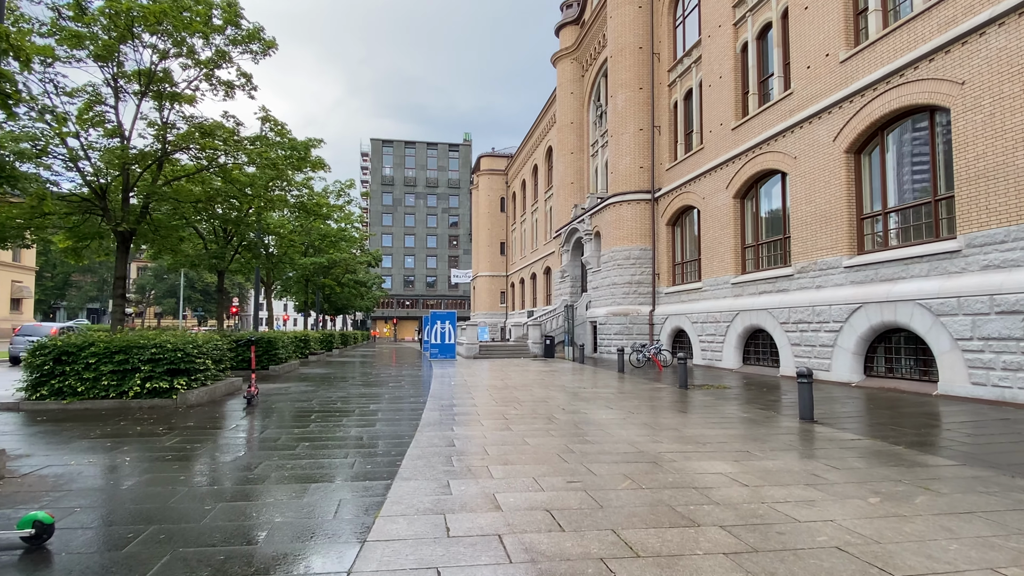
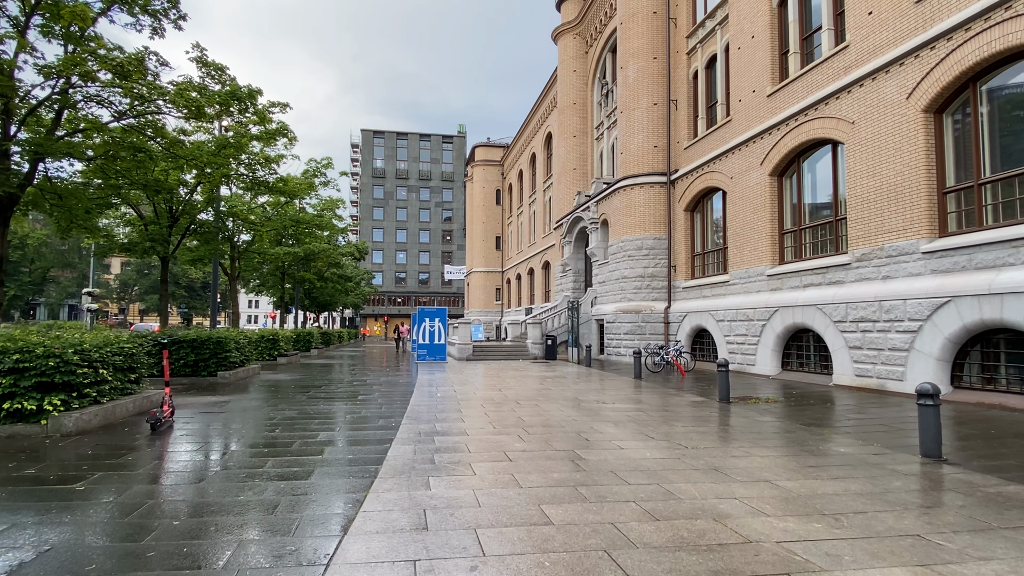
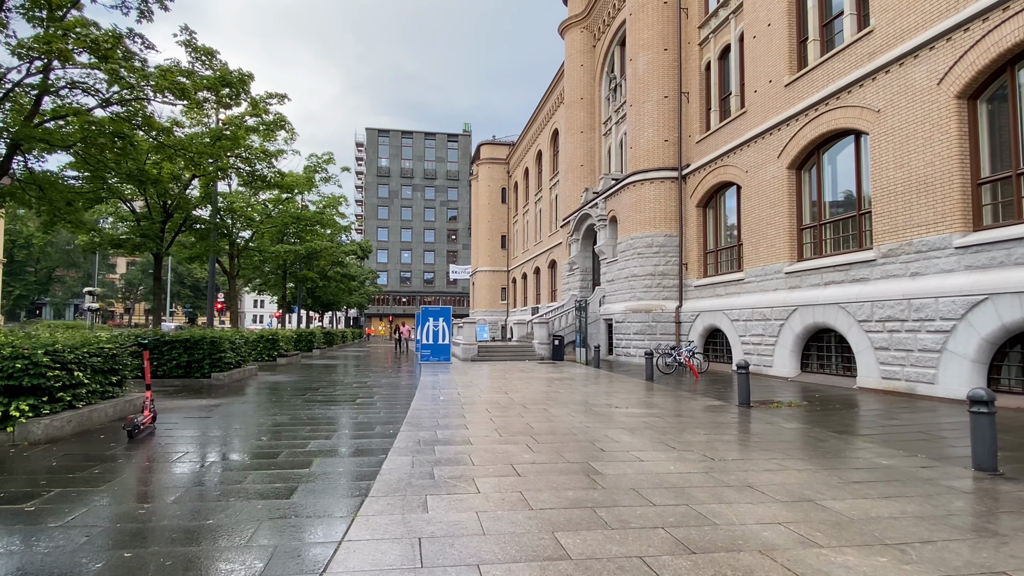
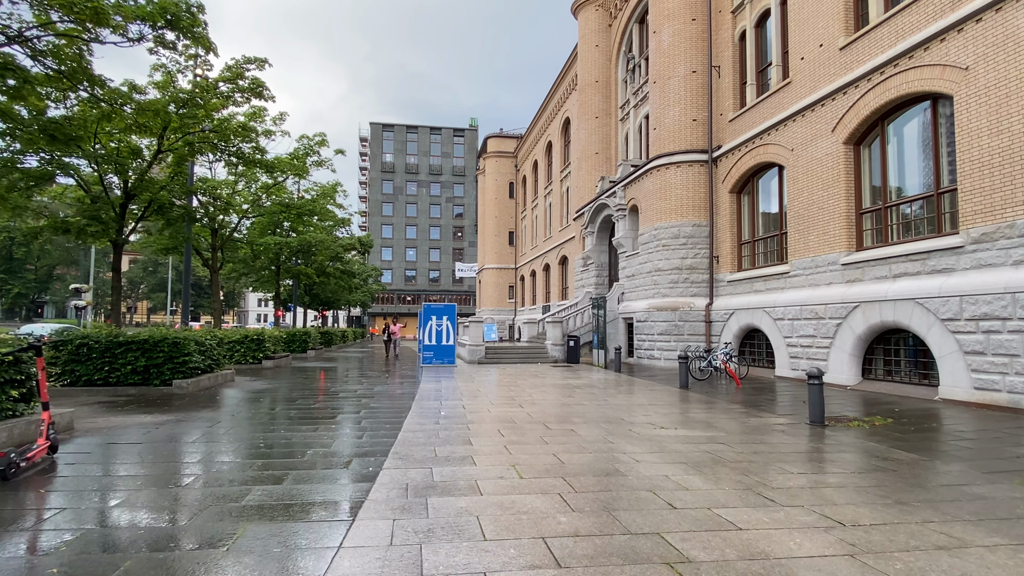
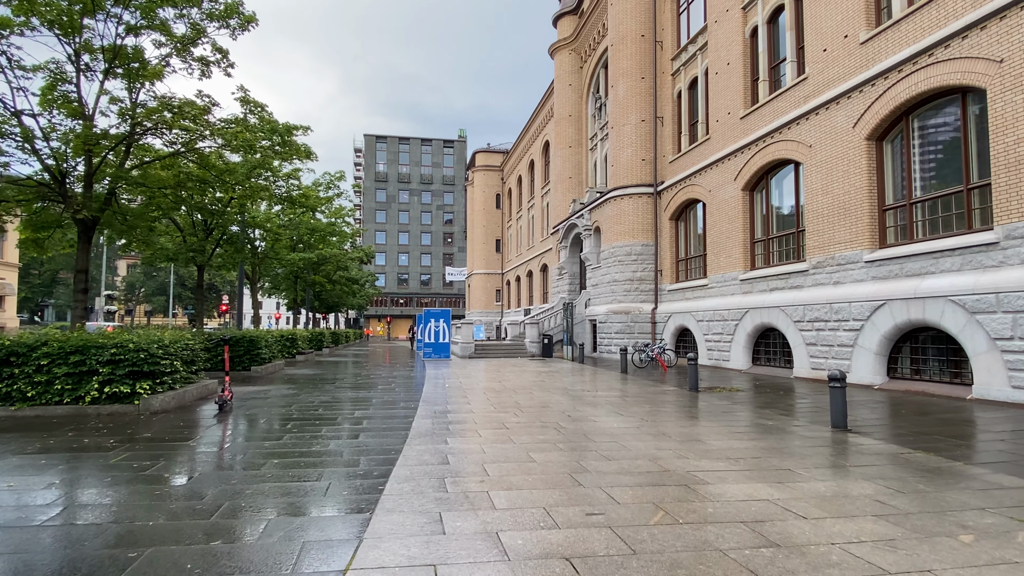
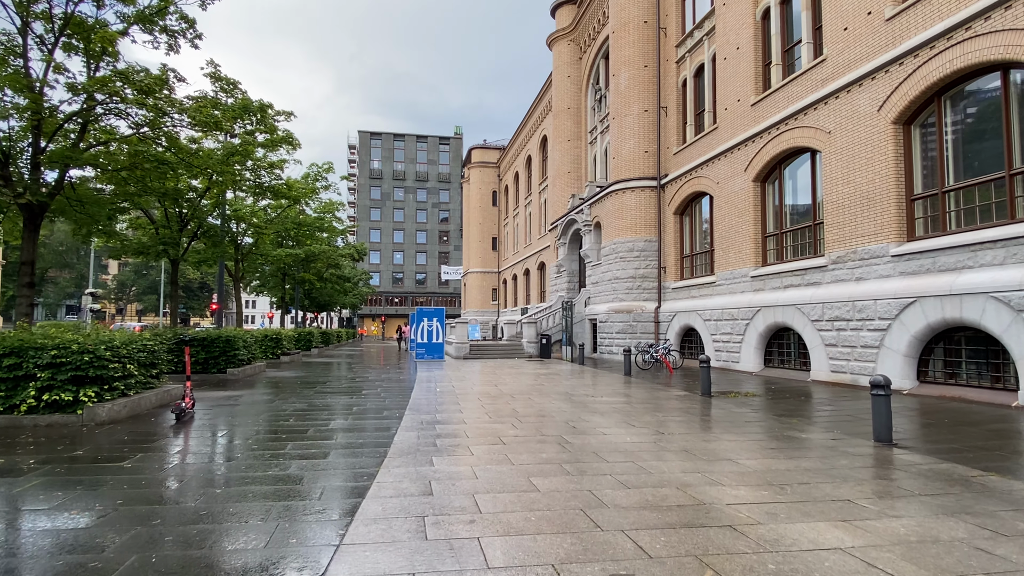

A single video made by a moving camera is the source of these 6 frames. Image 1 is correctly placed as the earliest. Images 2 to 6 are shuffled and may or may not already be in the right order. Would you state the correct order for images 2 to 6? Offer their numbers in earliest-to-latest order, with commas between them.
5, 6, 2, 3, 4
